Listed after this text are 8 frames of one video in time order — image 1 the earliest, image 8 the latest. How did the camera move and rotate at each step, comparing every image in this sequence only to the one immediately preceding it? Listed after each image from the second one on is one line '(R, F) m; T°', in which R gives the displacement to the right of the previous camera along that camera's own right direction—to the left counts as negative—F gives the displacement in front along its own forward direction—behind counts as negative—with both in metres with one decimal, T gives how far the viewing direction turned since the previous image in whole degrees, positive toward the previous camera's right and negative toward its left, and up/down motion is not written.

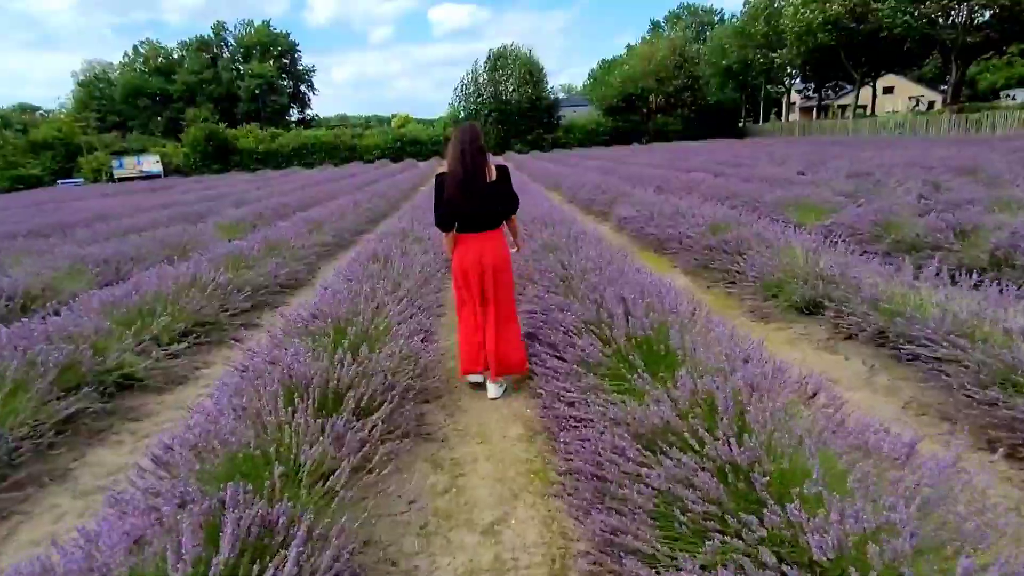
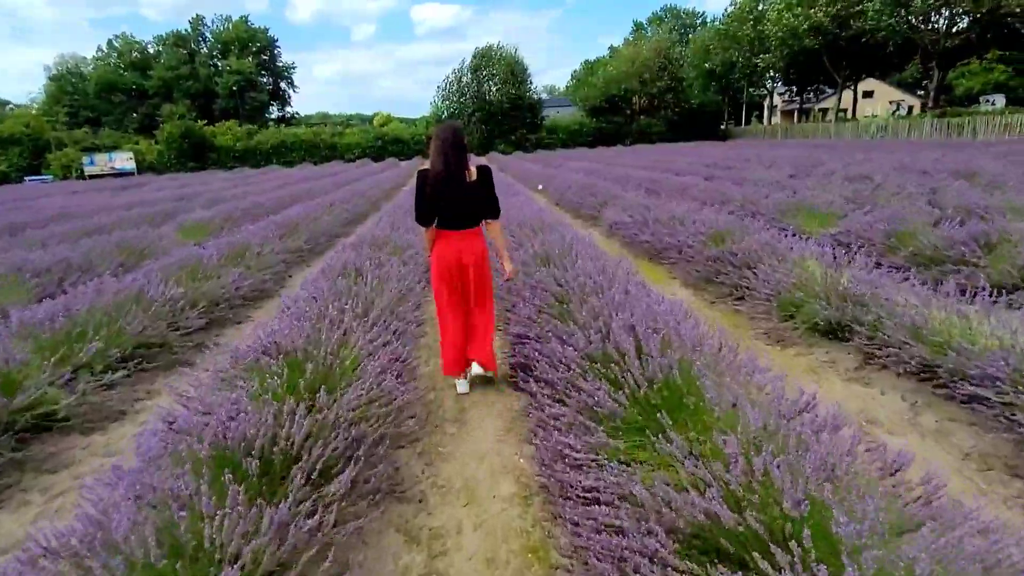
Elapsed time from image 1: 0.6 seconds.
(0.0, +0.4) m; +2°
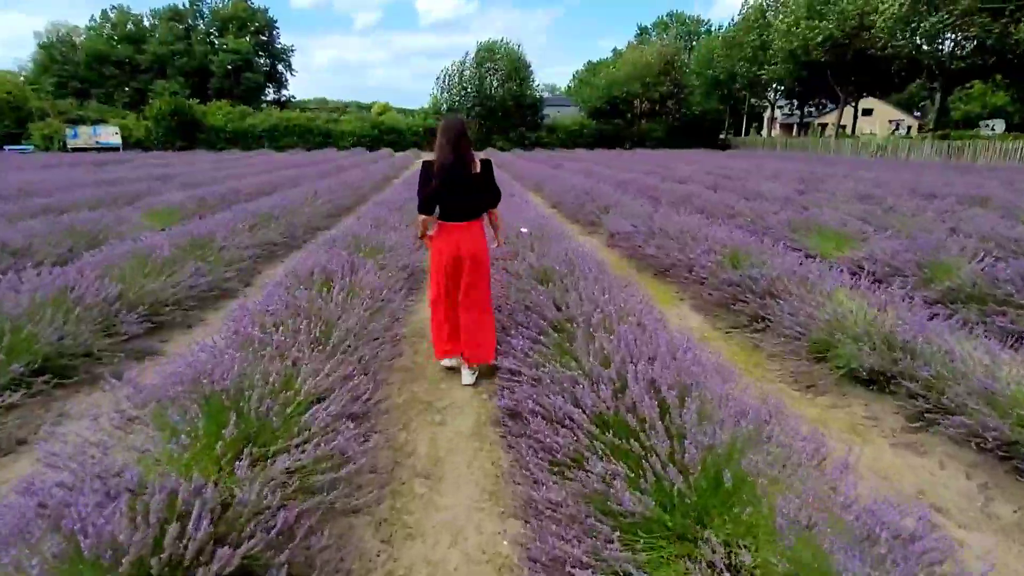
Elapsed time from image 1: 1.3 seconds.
(0.0, +0.5) m; +1°
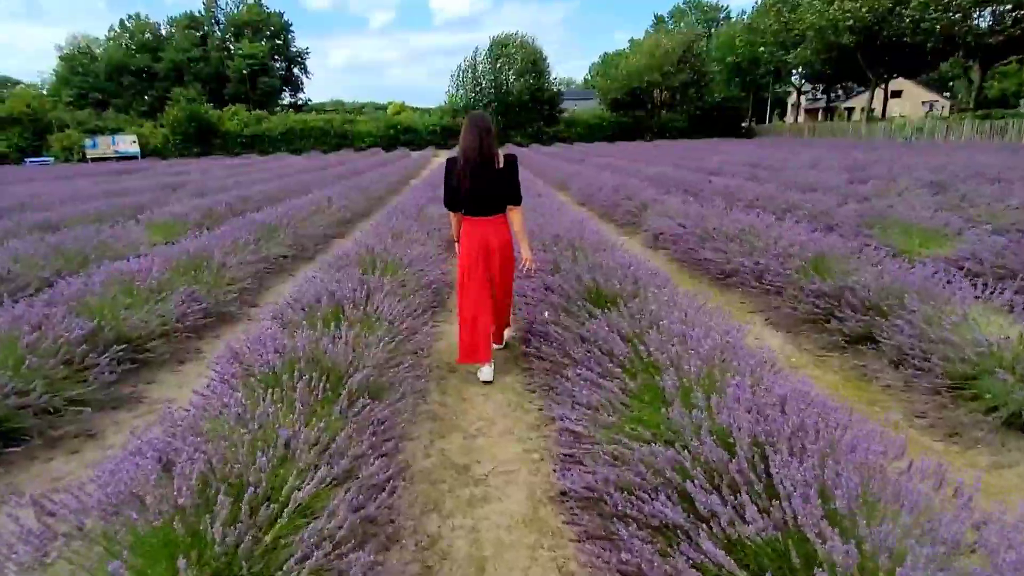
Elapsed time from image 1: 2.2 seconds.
(-0.1, +0.6) m; -2°
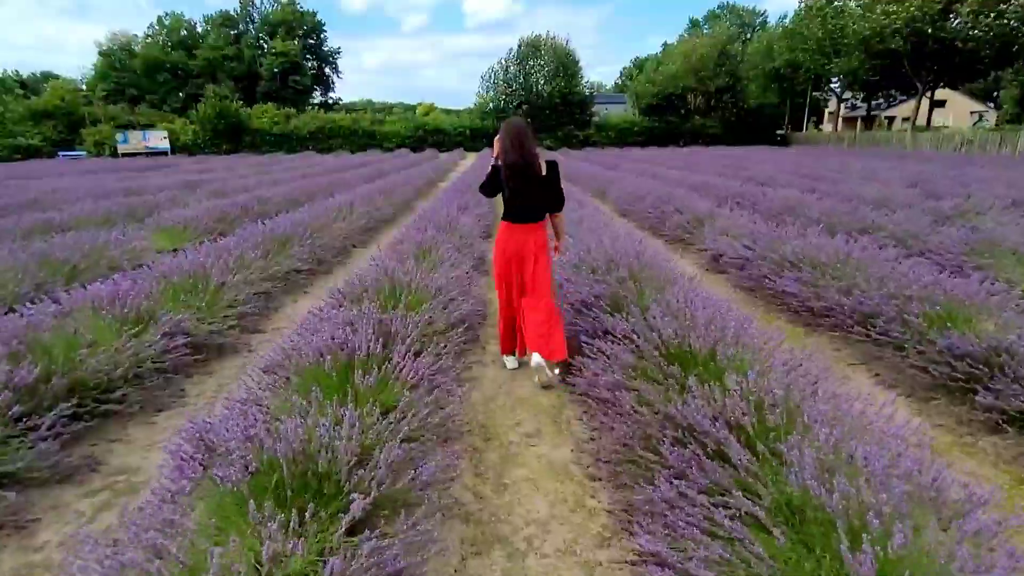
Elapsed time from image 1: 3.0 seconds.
(-0.1, +0.6) m; -2°
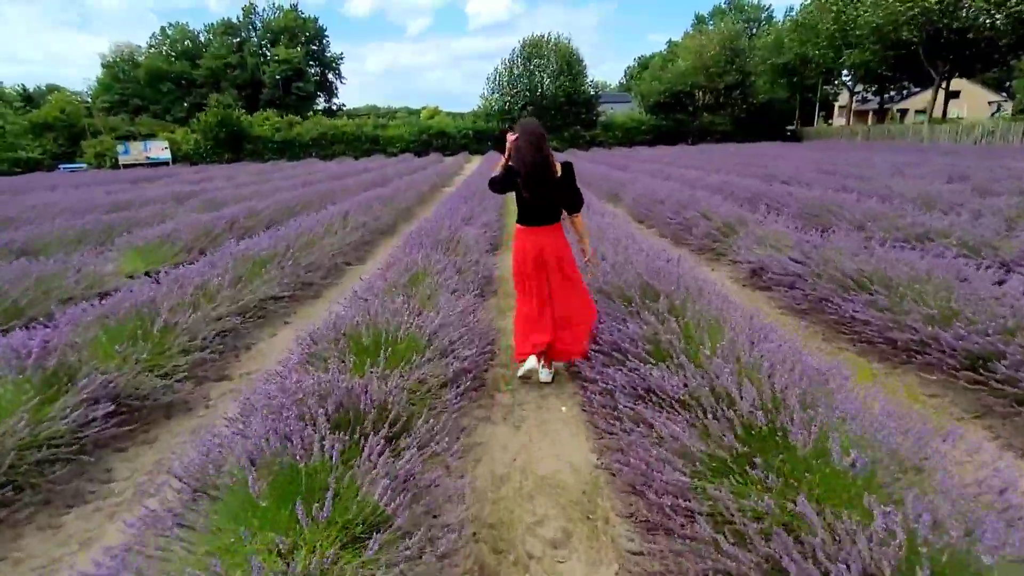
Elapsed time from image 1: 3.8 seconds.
(0.0, +0.6) m; -1°
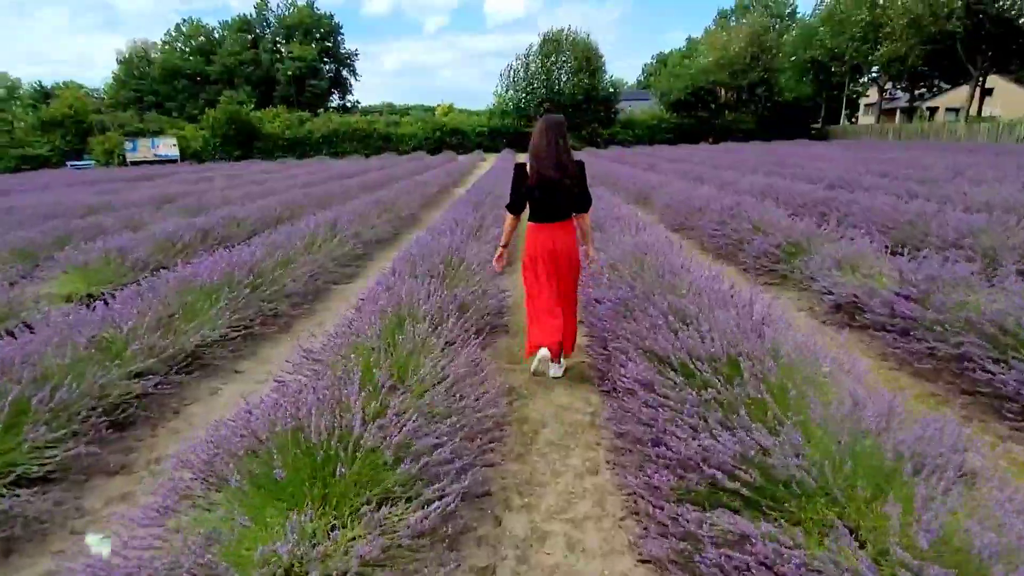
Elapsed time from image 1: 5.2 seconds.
(0.0, +0.9) m; -1°
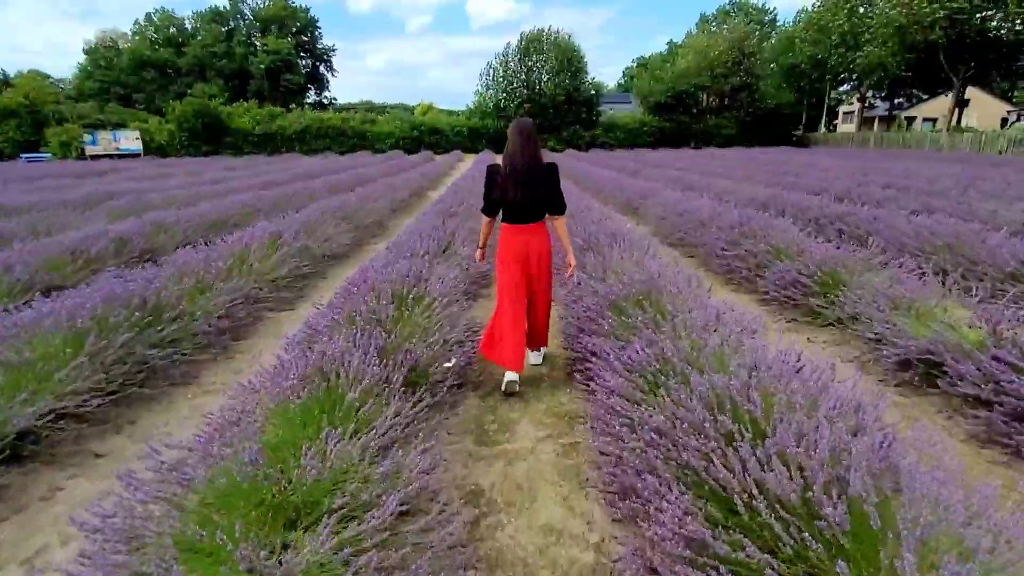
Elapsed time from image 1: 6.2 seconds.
(0.0, +0.8) m; +2°
